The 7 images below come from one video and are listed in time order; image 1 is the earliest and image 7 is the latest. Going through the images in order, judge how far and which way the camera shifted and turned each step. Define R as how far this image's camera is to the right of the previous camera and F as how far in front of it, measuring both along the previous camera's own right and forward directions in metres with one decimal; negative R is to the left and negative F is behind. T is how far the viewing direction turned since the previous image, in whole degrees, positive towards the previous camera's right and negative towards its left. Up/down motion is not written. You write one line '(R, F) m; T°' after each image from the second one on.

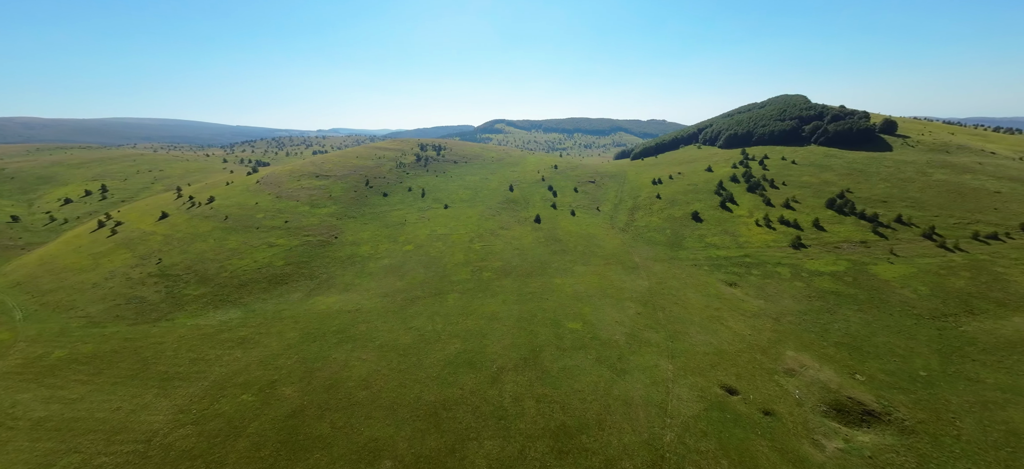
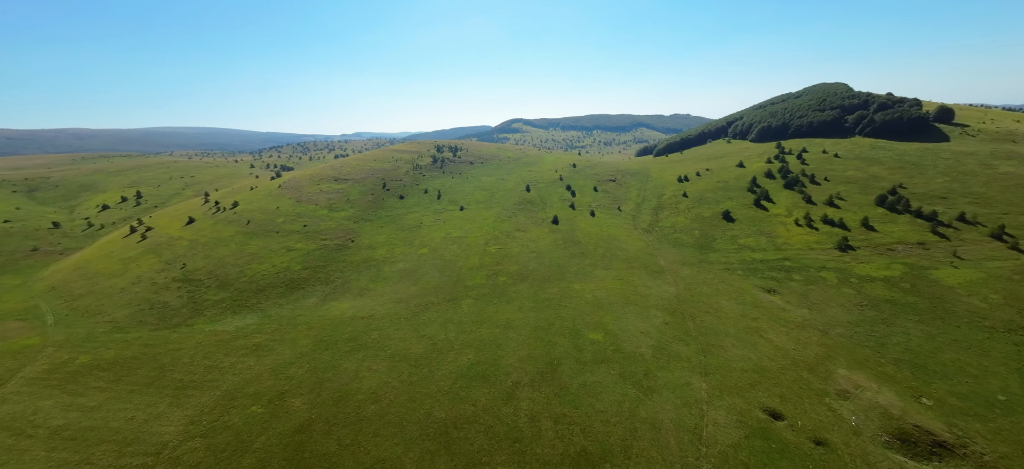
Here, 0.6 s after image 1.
(+0.7, +2.9) m; -3°
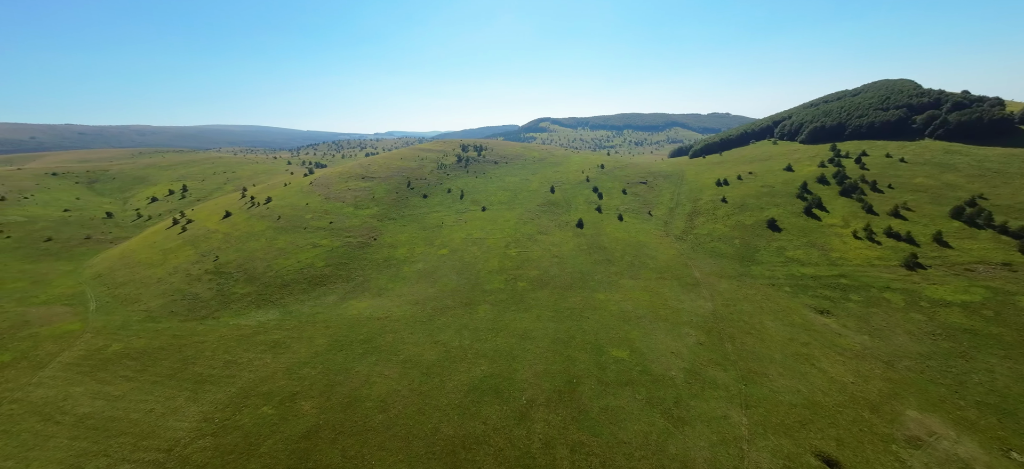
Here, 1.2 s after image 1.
(+0.8, +2.8) m; -4°
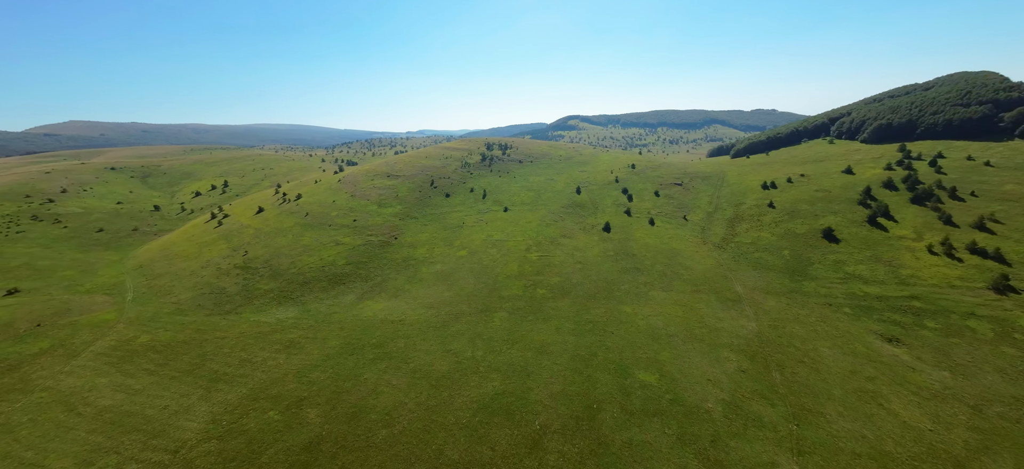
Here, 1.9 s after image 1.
(+1.2, +3.3) m; -5°
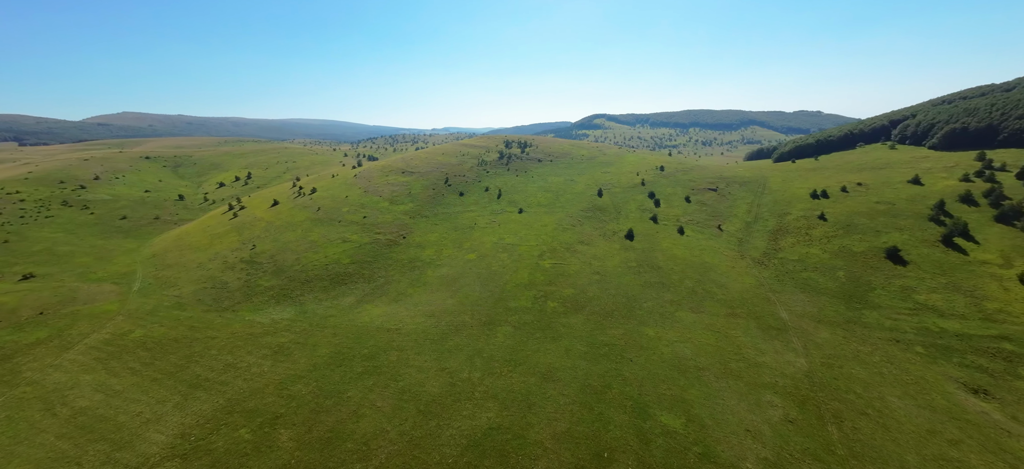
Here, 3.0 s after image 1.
(+1.8, +5.6) m; -4°
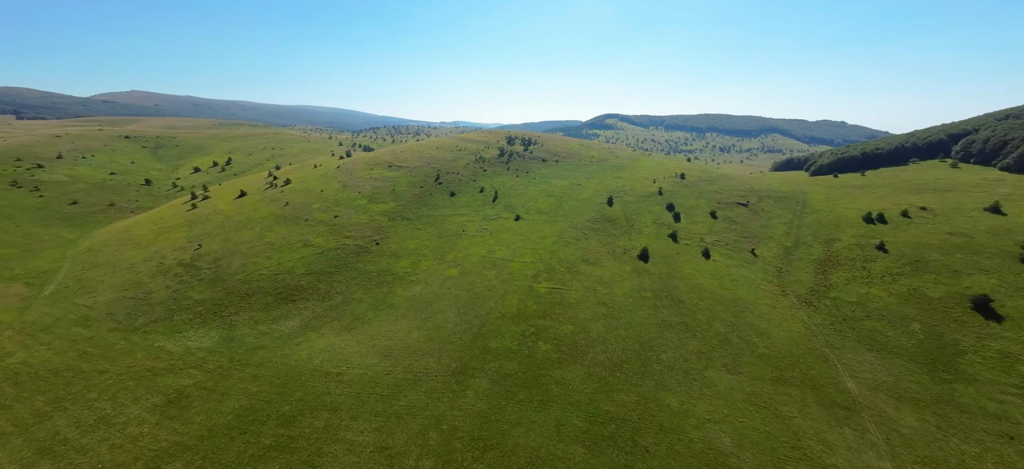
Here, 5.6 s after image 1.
(+2.1, +12.4) m; -1°
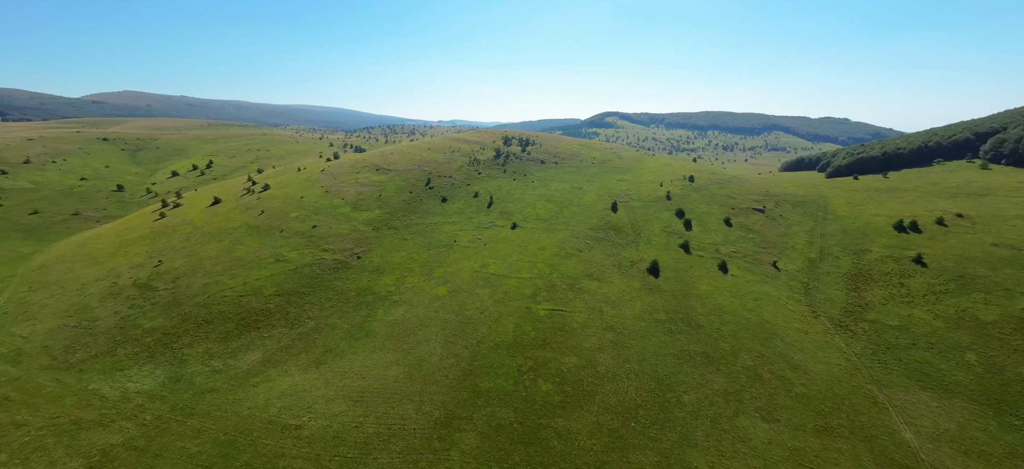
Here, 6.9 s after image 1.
(+0.5, +6.3) m; 0°
